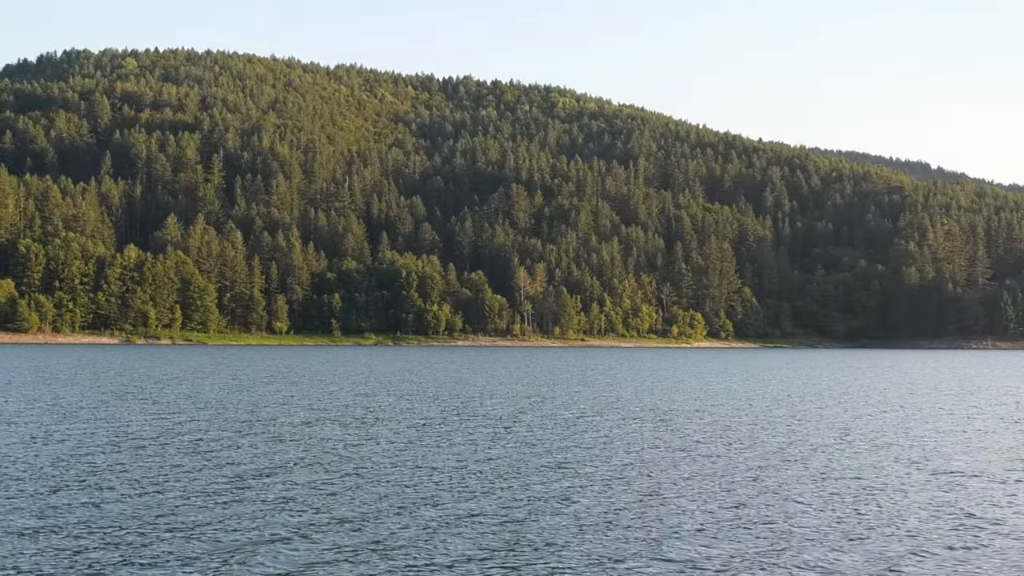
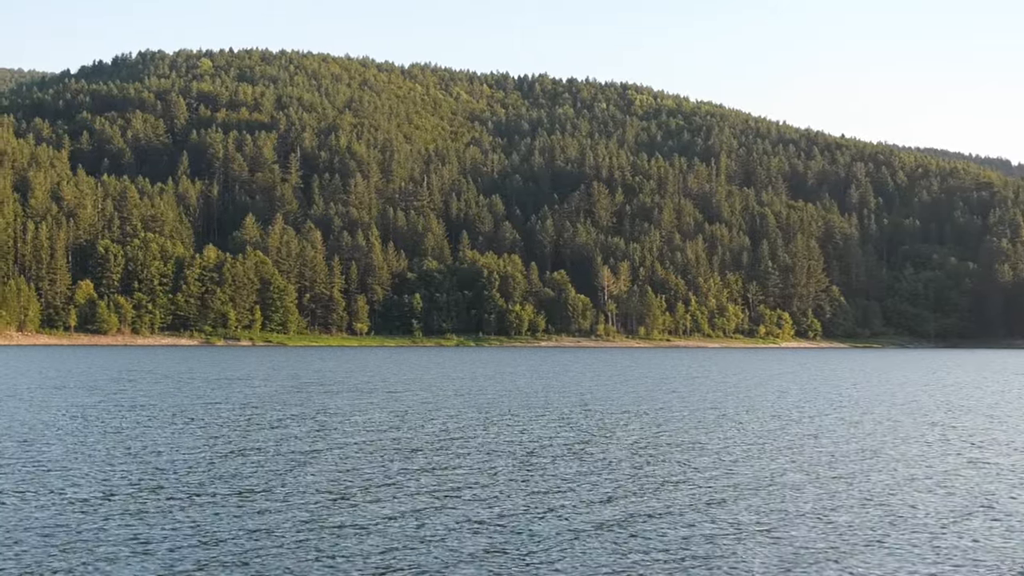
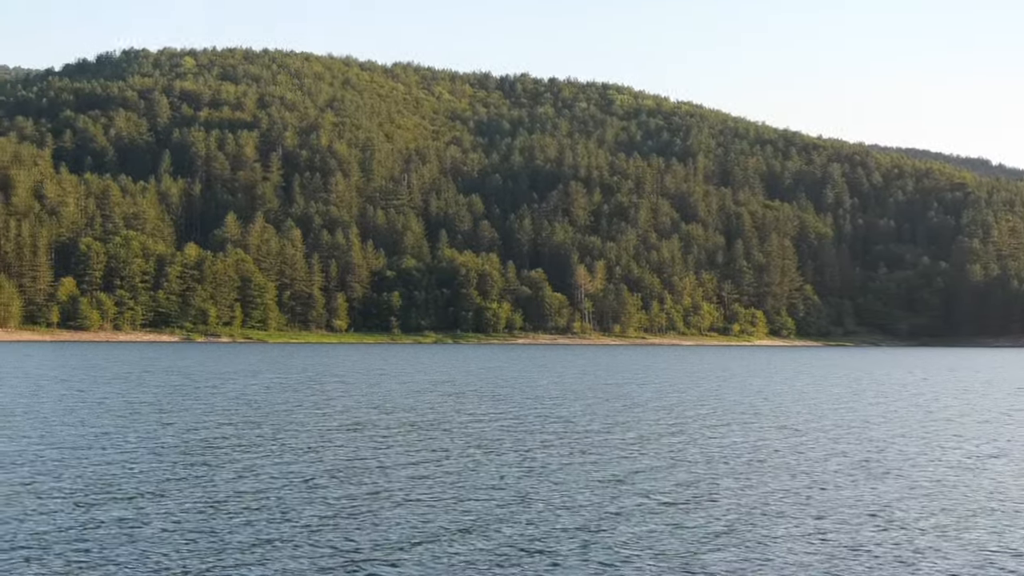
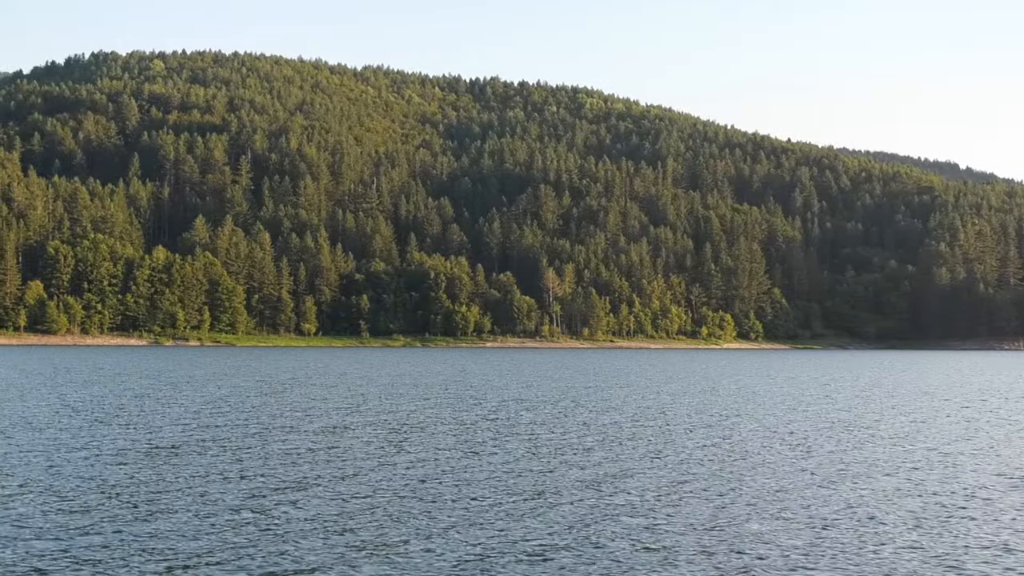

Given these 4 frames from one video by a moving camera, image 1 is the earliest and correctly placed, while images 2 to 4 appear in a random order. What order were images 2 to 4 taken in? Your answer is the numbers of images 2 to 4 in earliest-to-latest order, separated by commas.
4, 3, 2
